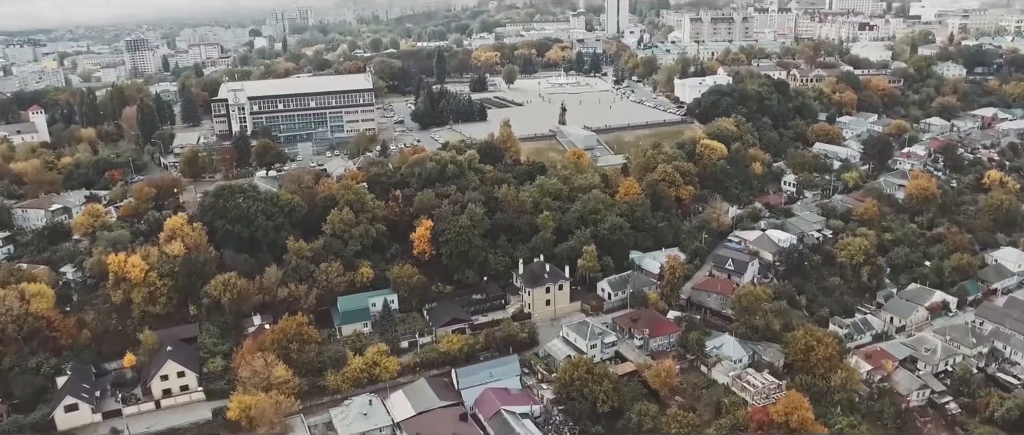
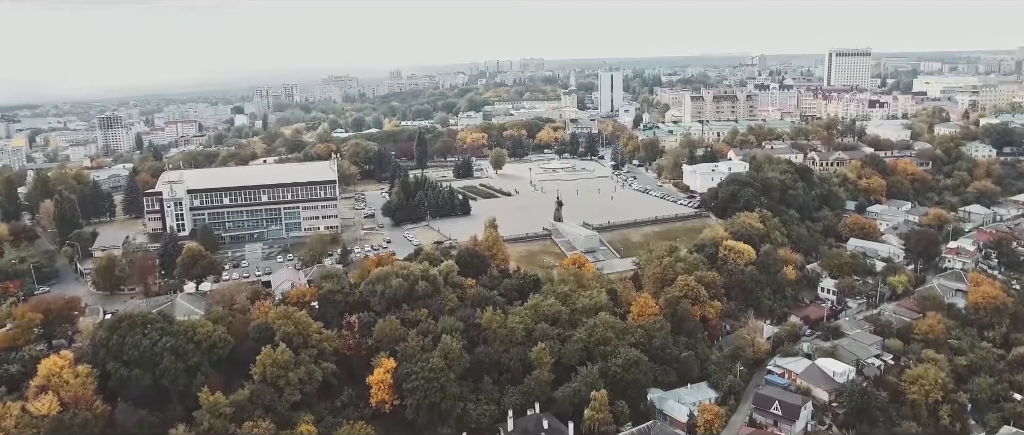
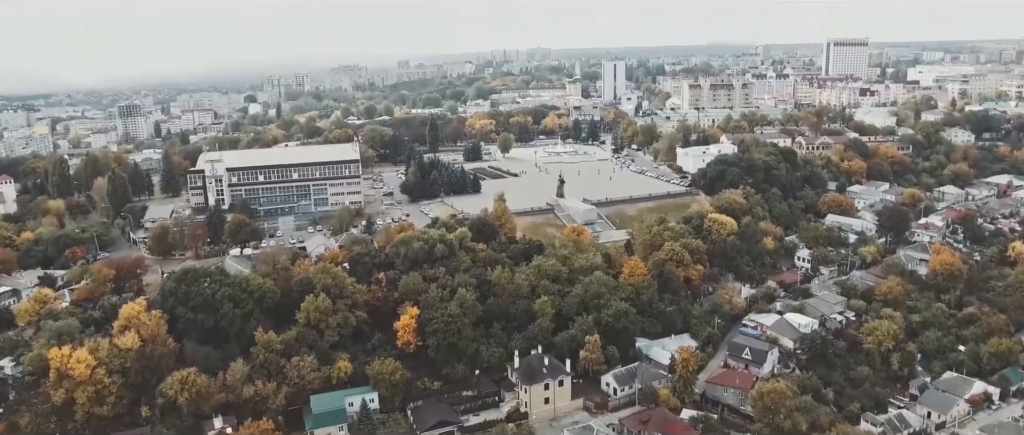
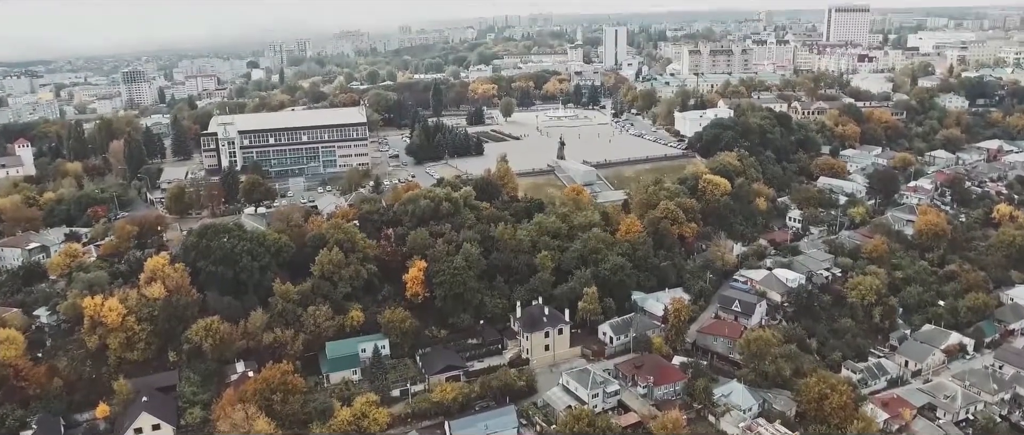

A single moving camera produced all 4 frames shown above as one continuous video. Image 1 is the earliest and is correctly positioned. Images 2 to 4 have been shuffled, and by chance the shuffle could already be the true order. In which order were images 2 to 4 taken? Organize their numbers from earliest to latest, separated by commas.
4, 3, 2
